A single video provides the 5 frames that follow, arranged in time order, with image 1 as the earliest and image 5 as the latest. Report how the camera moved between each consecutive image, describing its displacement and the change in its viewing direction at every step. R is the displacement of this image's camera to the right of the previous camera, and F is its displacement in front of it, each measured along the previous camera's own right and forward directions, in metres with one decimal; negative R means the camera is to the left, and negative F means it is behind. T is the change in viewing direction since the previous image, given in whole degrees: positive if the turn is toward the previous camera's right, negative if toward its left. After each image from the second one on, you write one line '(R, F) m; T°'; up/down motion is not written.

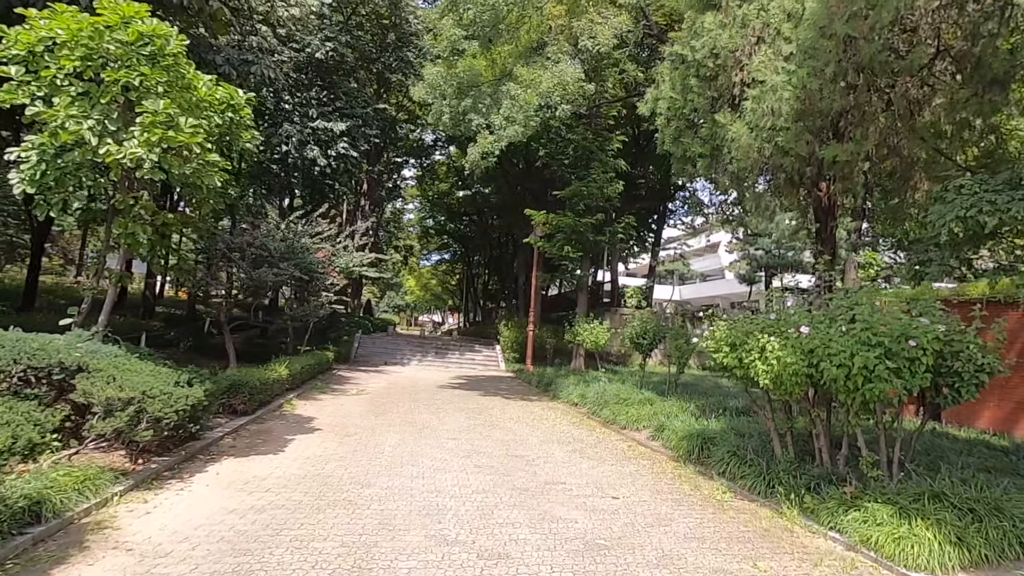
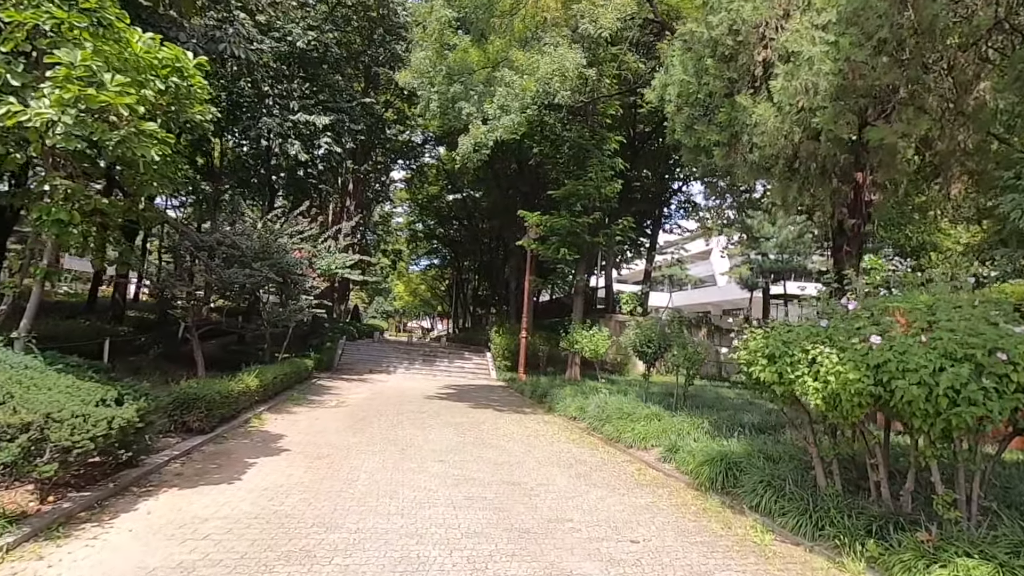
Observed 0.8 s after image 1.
(-0.1, +0.9) m; +1°
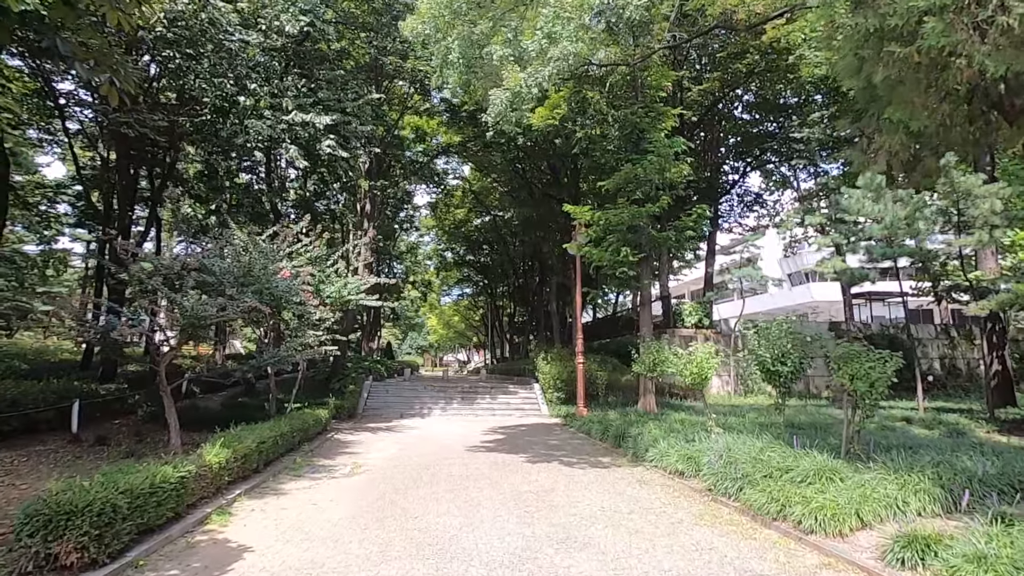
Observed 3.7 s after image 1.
(-0.5, +3.1) m; -3°
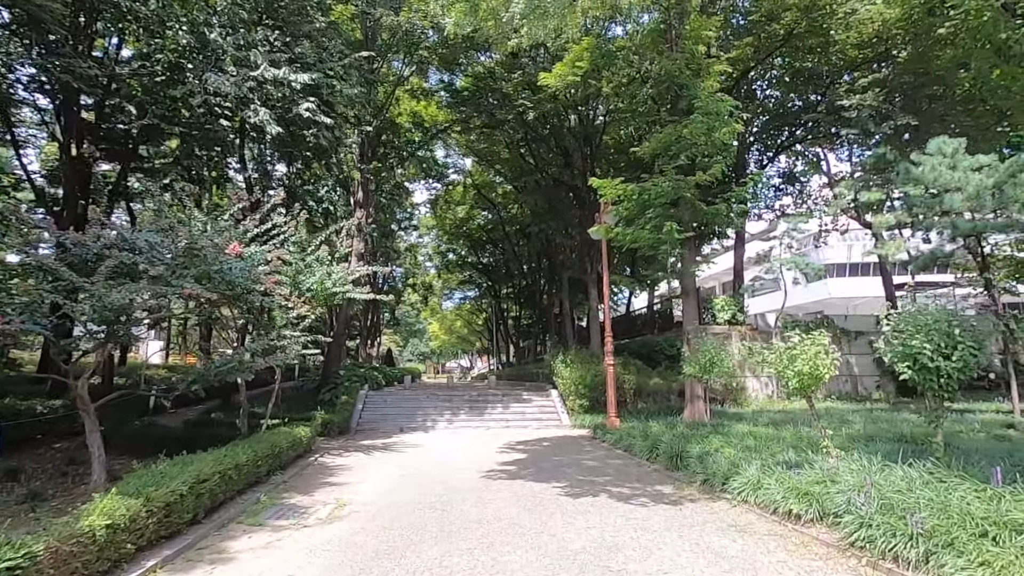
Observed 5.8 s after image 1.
(-0.4, +2.3) m; 0°
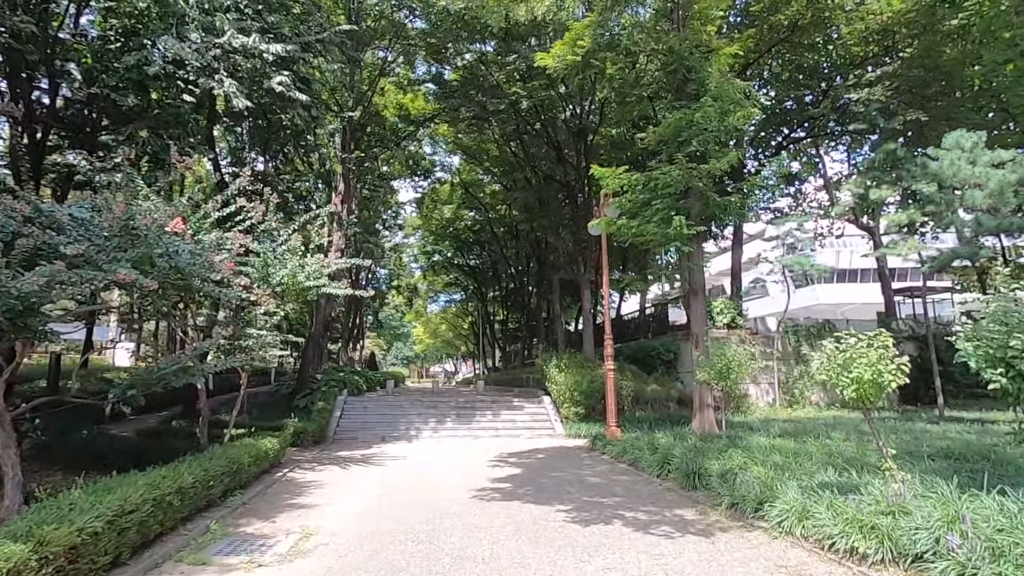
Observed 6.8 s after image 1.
(-0.2, +1.1) m; +2°
